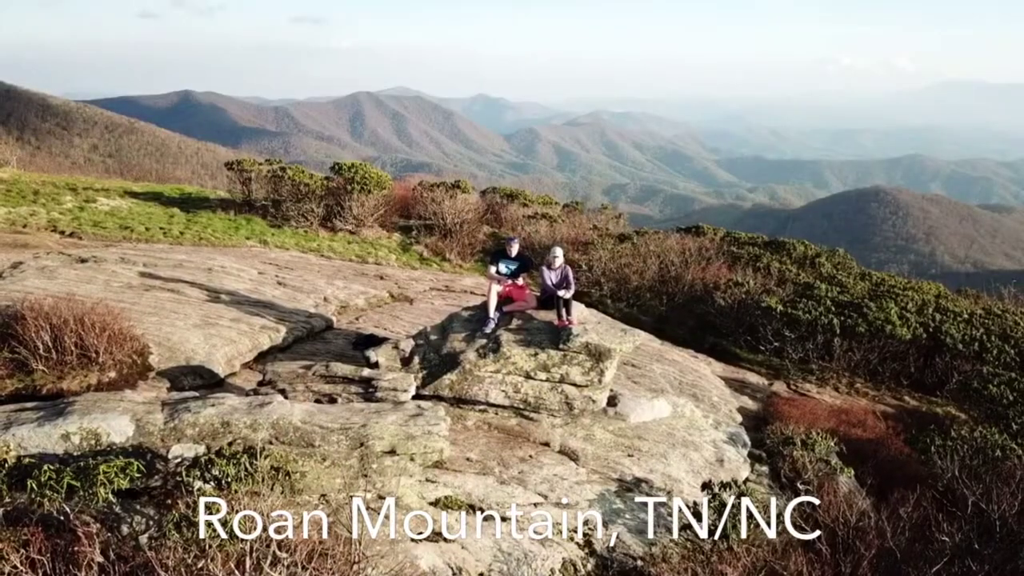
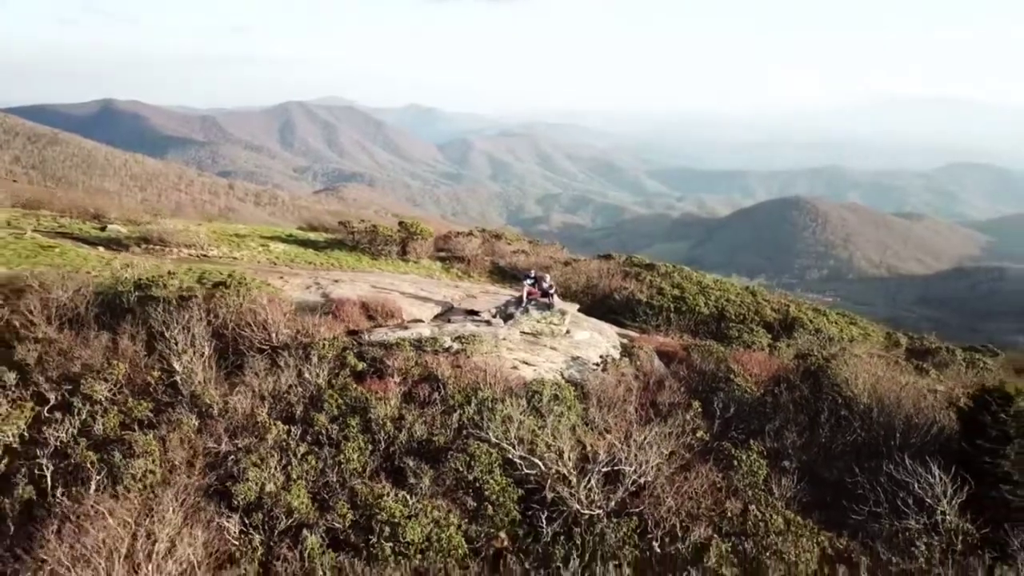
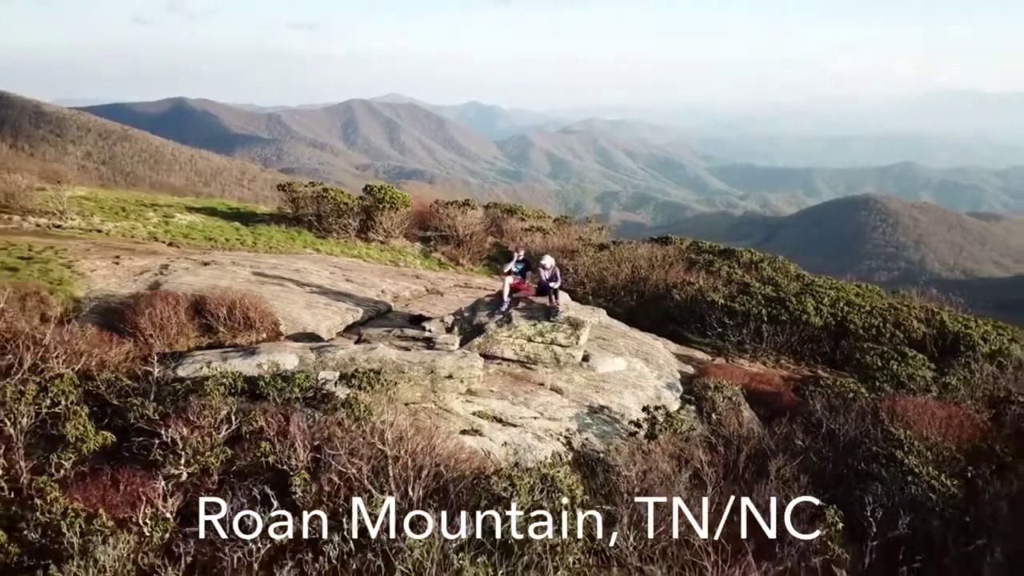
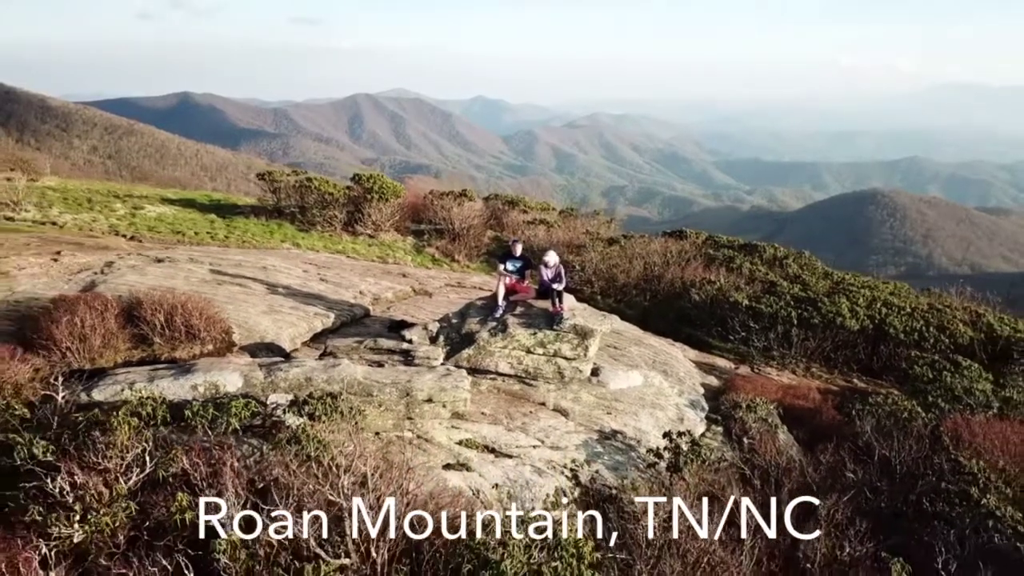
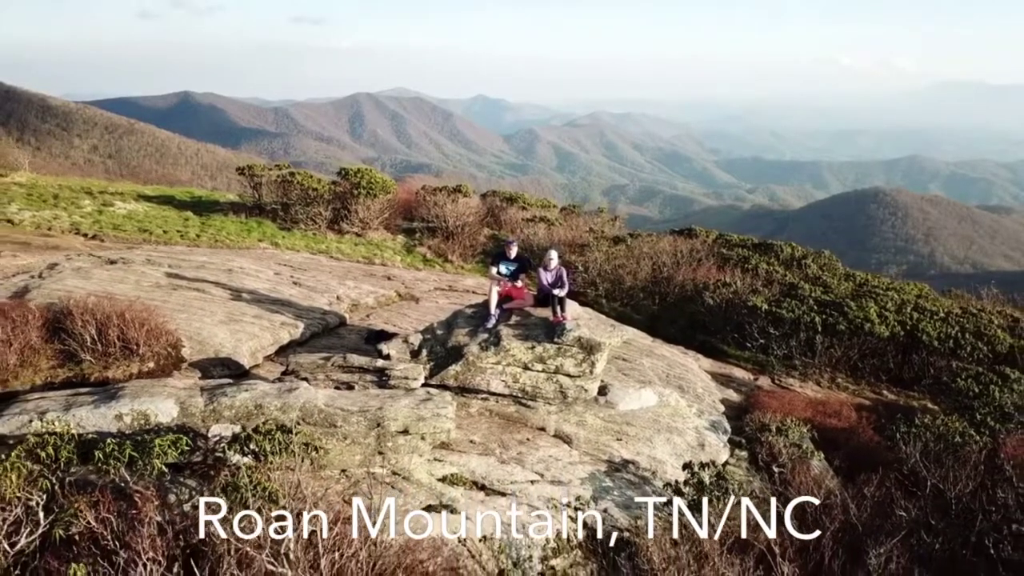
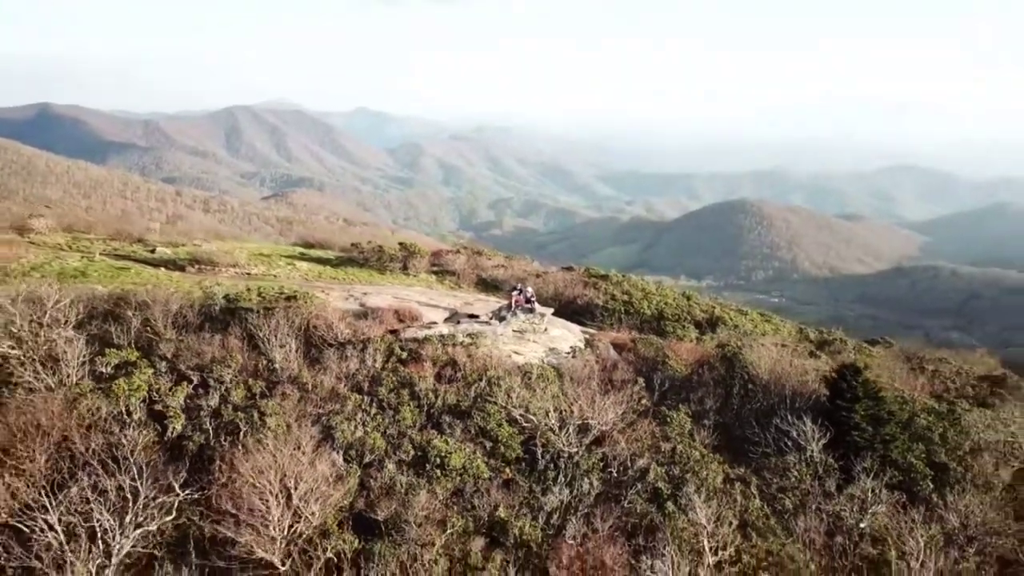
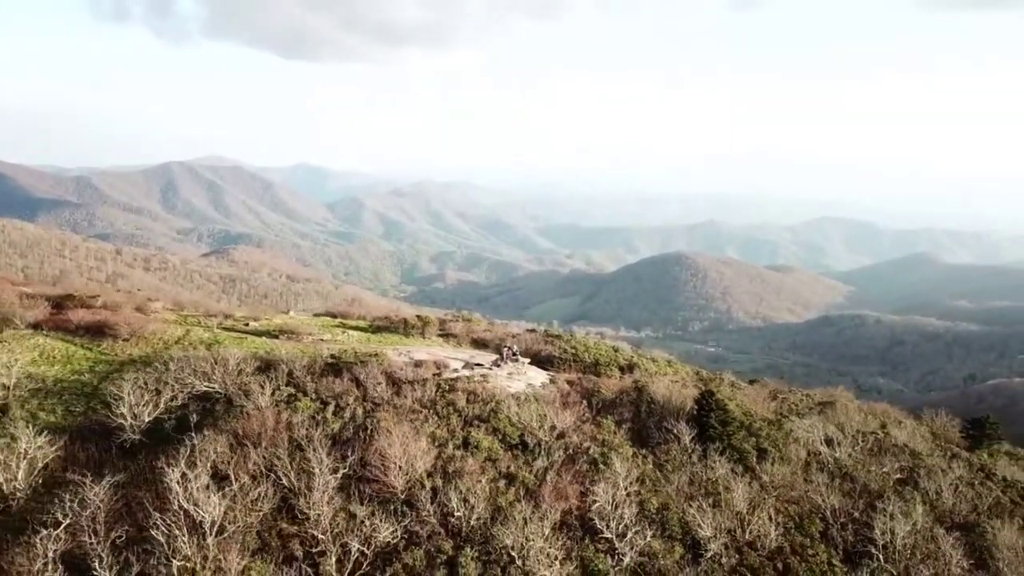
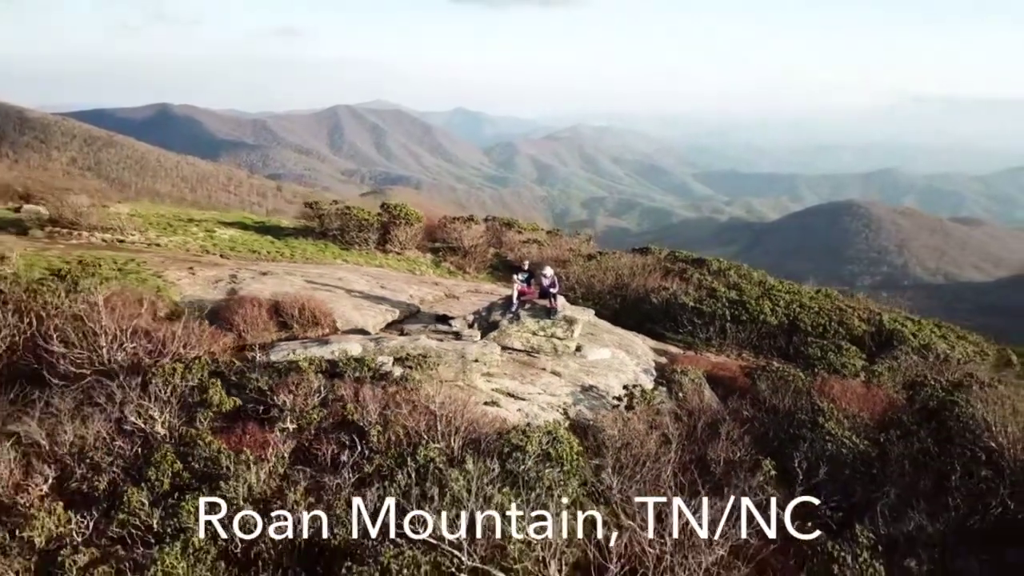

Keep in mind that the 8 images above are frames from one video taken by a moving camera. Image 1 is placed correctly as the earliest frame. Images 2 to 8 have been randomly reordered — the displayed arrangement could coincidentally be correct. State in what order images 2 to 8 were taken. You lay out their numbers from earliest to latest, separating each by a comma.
5, 4, 3, 8, 2, 6, 7
